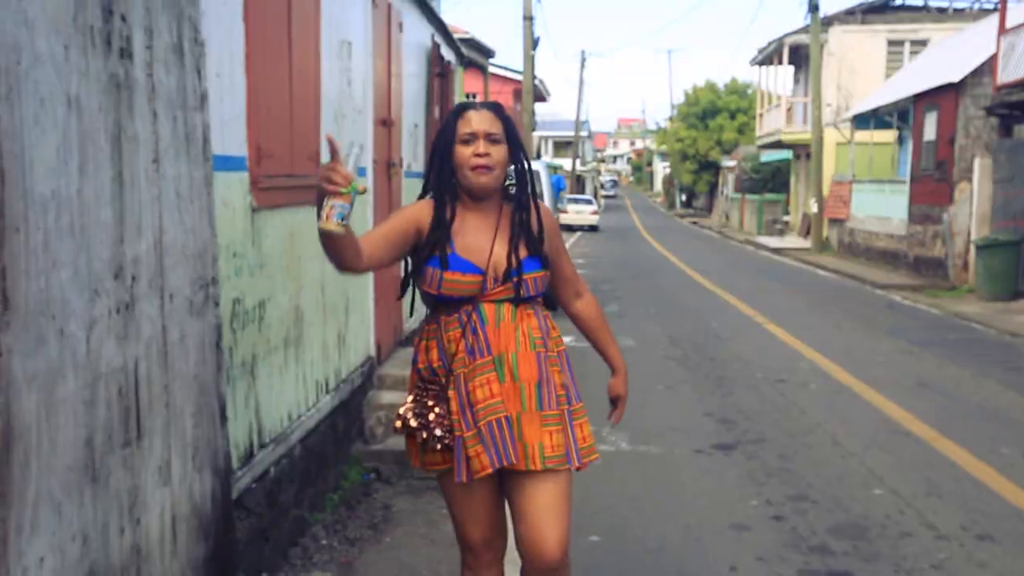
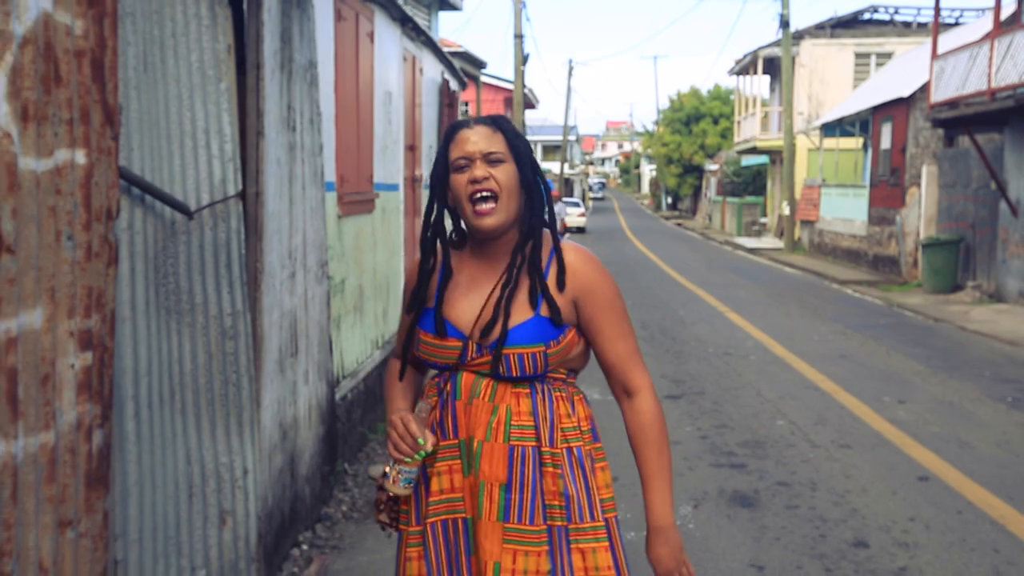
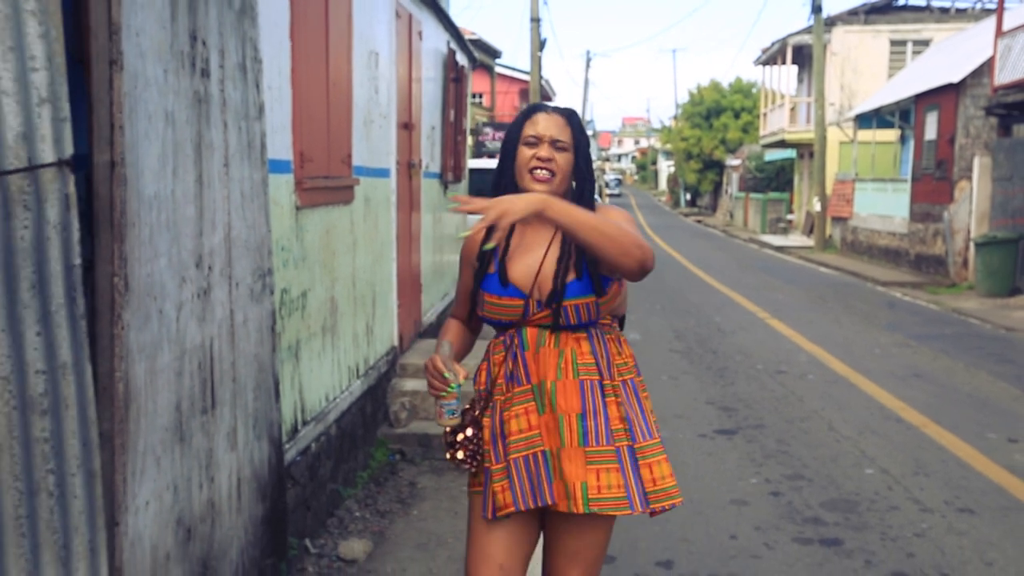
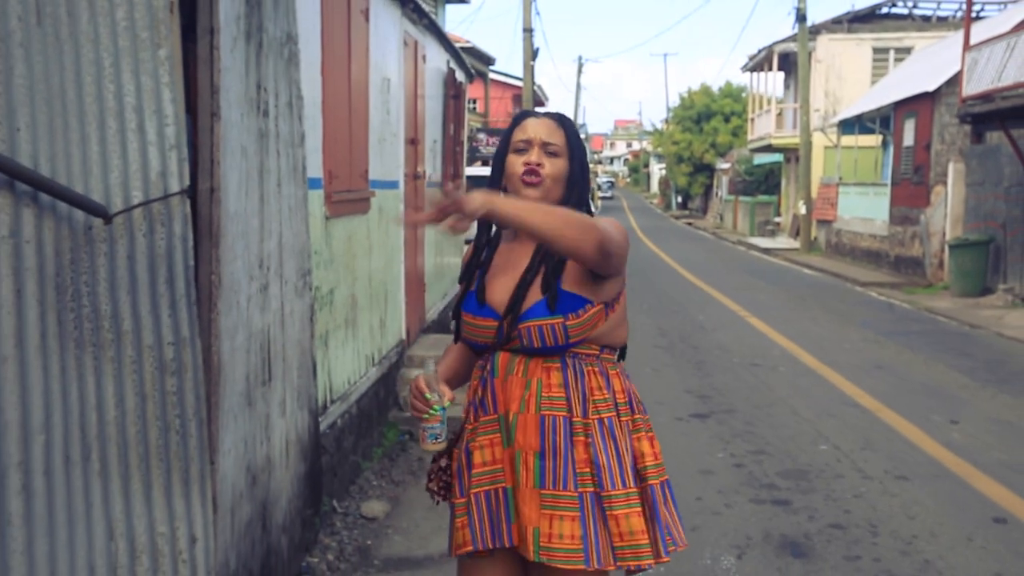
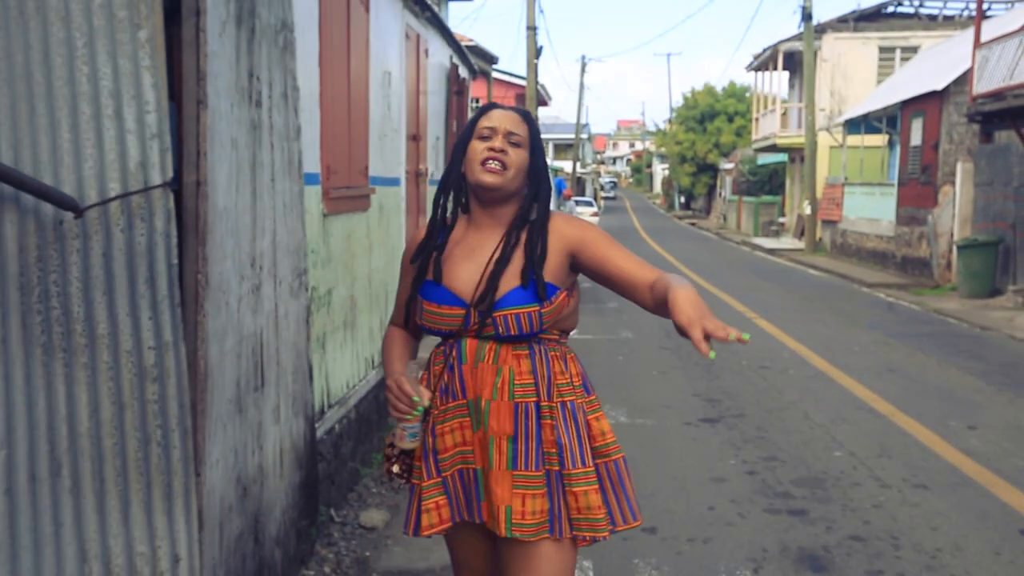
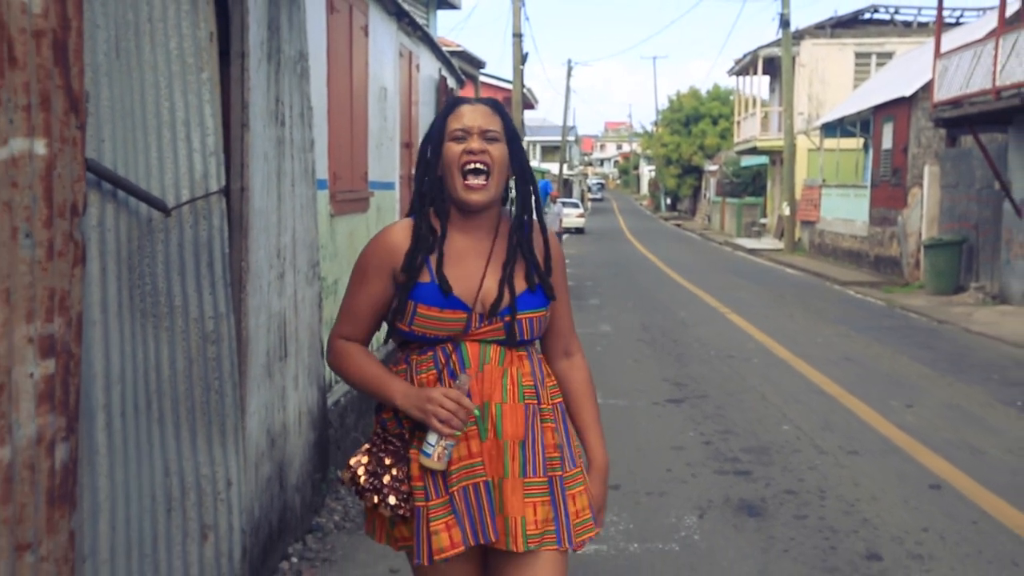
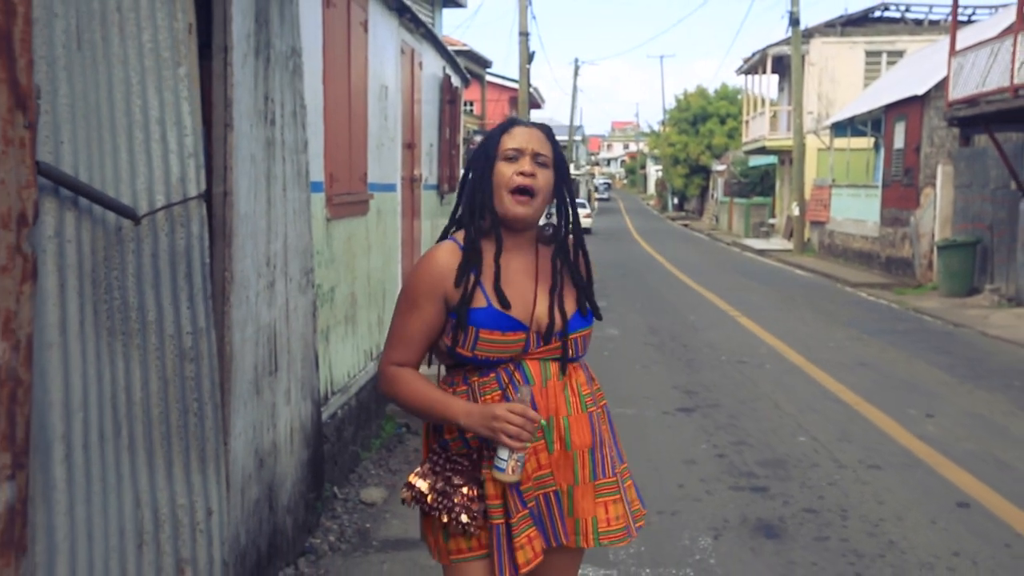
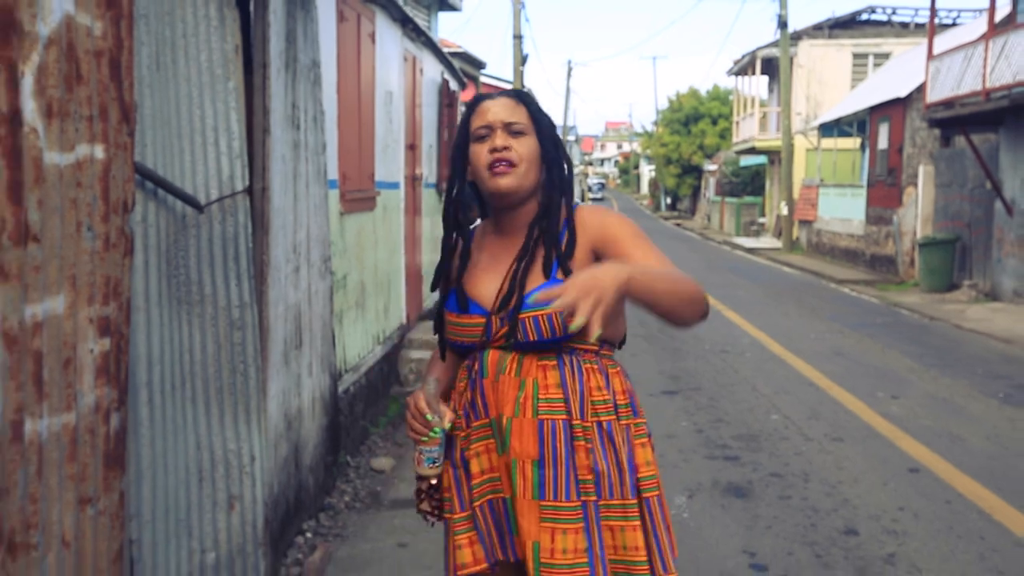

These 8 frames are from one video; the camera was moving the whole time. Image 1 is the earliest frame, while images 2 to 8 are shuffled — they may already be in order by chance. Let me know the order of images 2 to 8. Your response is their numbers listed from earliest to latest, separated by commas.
3, 5, 4, 7, 6, 2, 8
